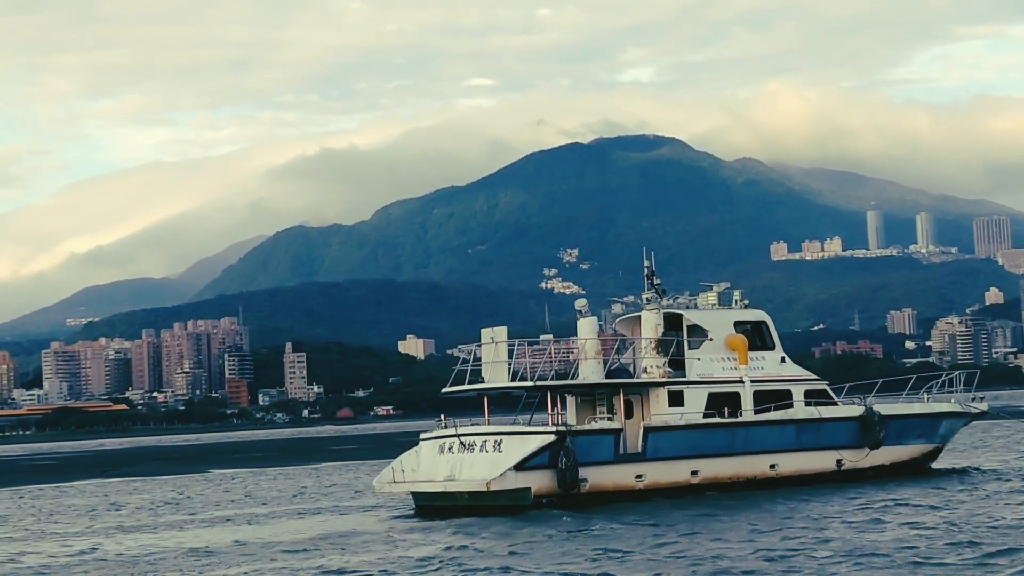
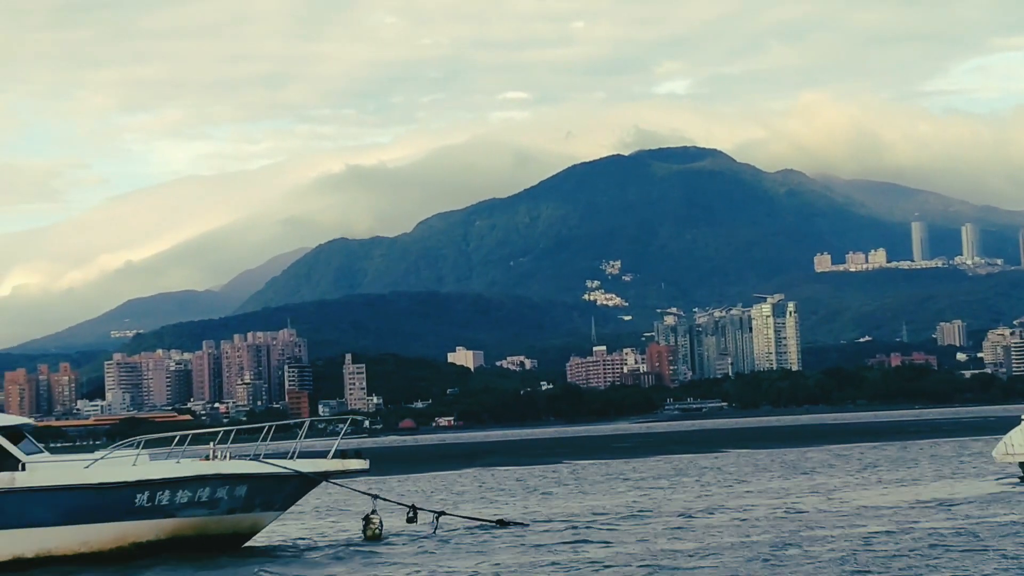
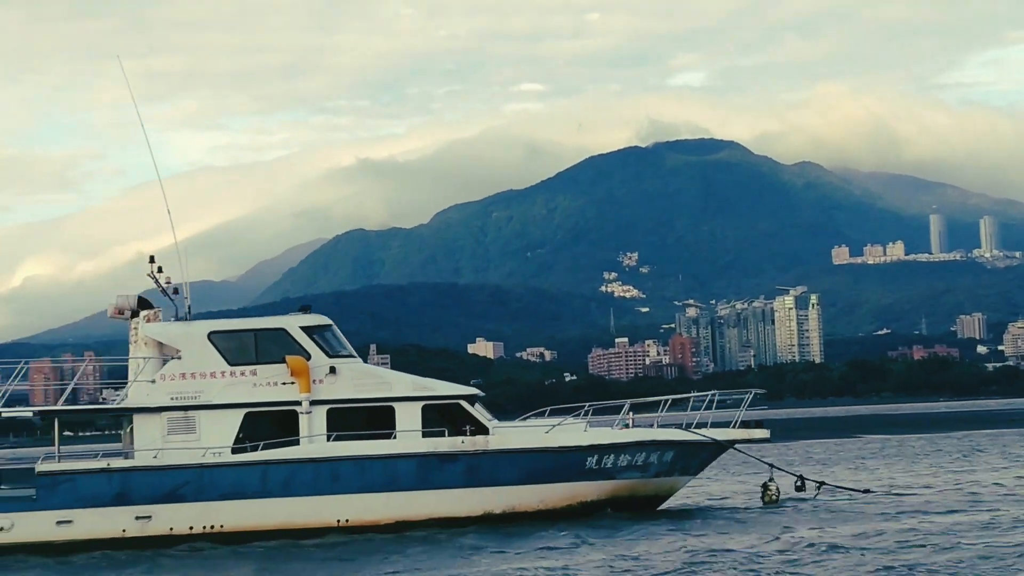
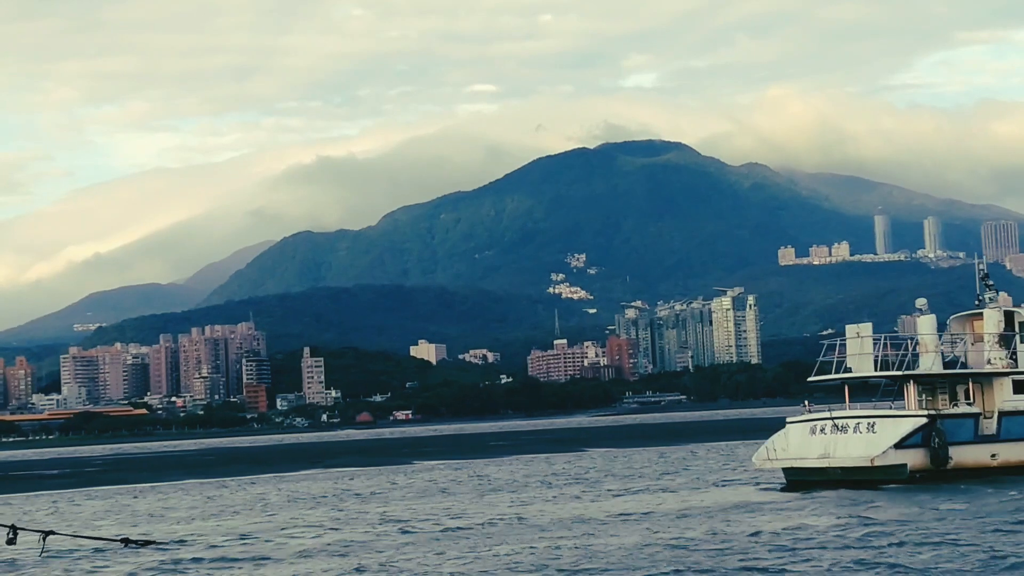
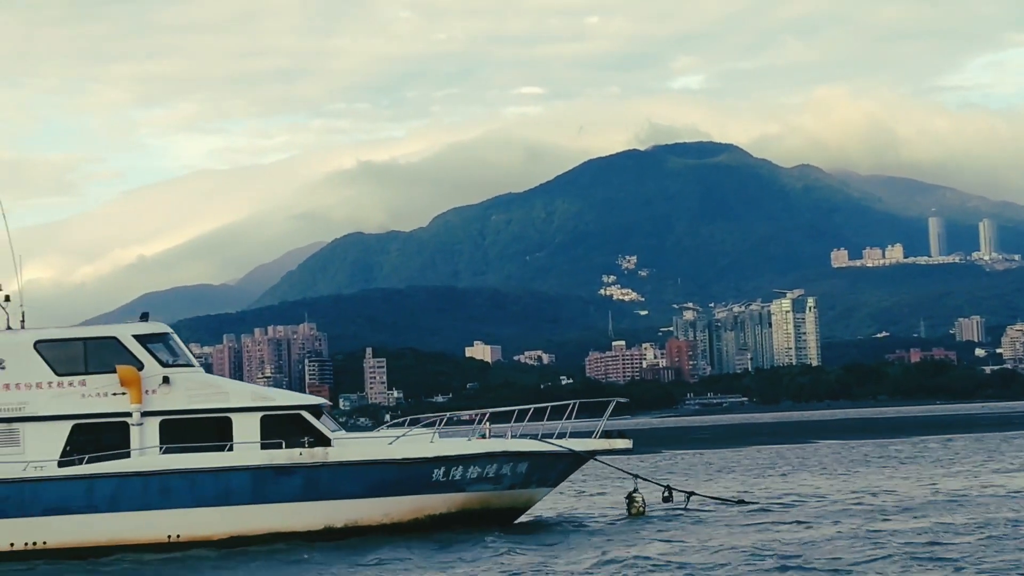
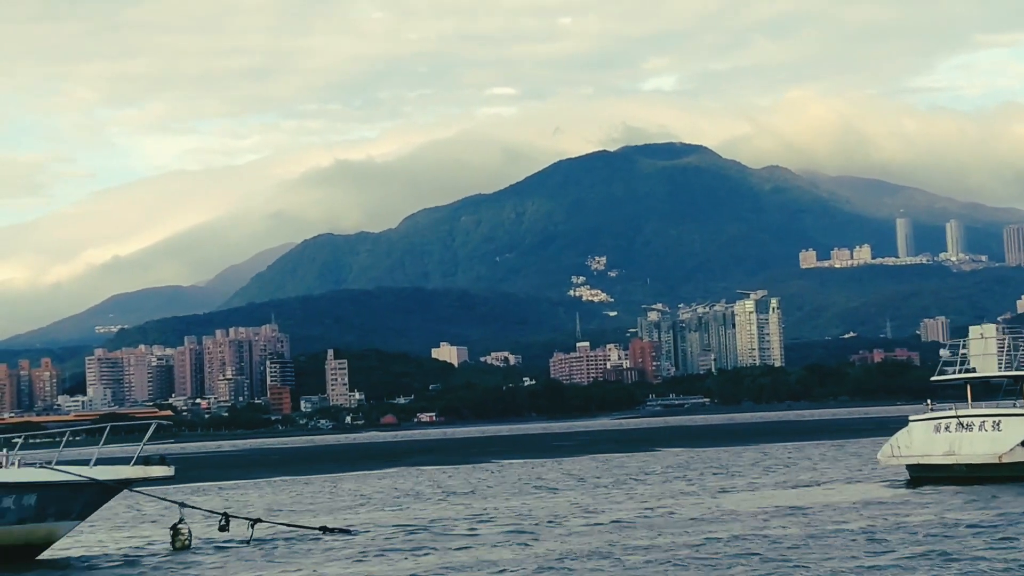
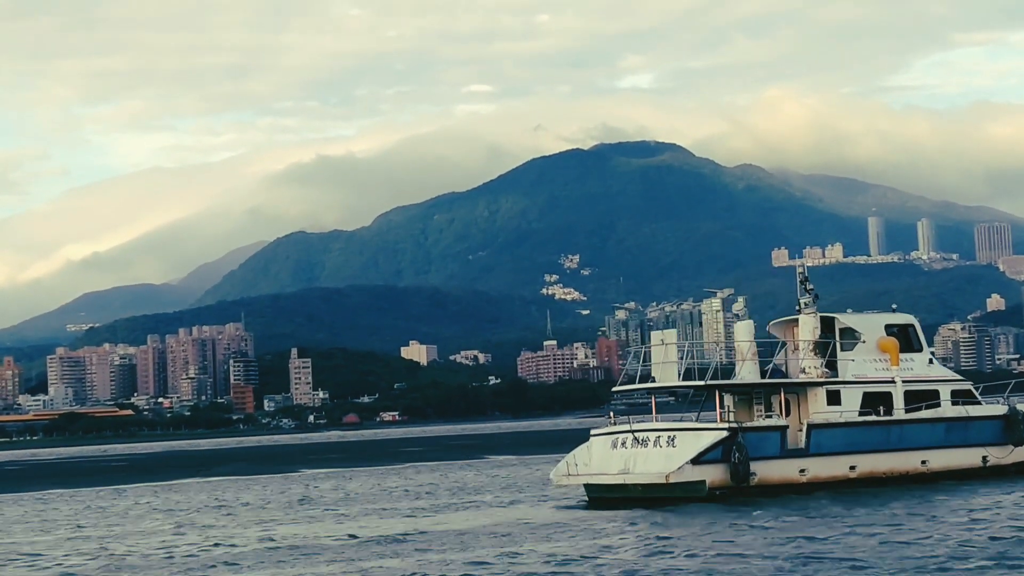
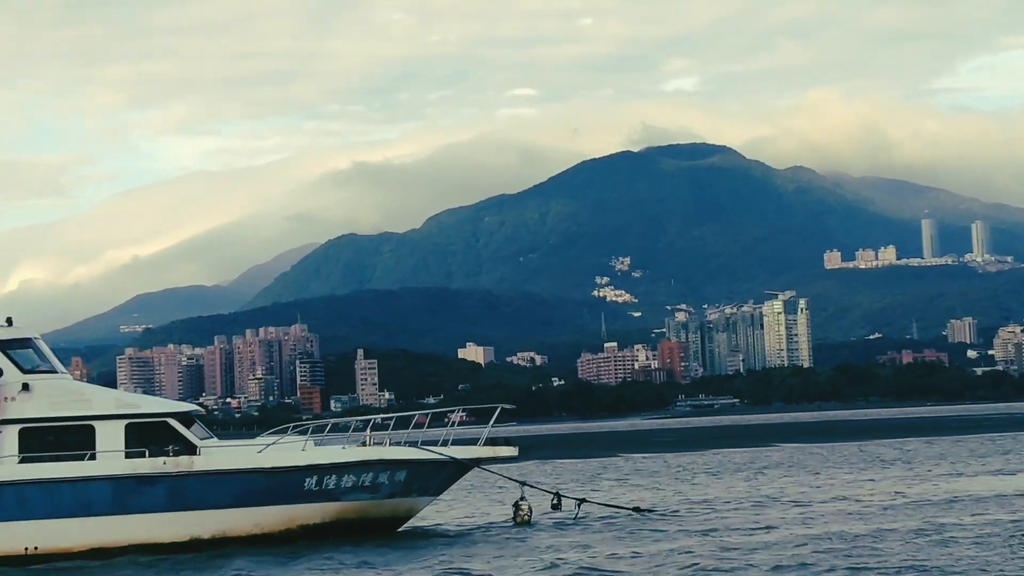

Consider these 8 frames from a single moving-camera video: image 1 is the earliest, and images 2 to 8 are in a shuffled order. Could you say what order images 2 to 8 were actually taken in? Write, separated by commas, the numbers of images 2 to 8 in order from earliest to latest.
7, 4, 6, 2, 8, 5, 3
